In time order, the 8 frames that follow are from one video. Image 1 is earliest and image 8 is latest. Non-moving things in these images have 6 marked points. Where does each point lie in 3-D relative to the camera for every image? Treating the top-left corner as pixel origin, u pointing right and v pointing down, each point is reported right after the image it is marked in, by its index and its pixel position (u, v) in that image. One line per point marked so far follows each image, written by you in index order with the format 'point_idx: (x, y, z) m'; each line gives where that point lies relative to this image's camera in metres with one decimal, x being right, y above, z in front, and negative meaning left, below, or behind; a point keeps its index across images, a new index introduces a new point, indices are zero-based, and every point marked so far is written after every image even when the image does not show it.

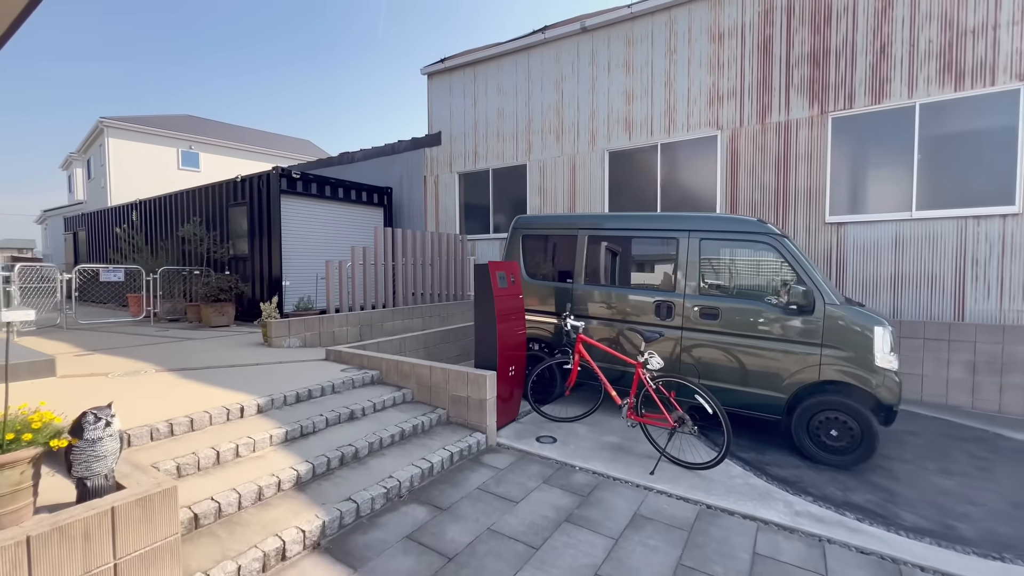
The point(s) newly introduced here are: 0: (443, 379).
0: (-0.6, -0.8, +4.0) m
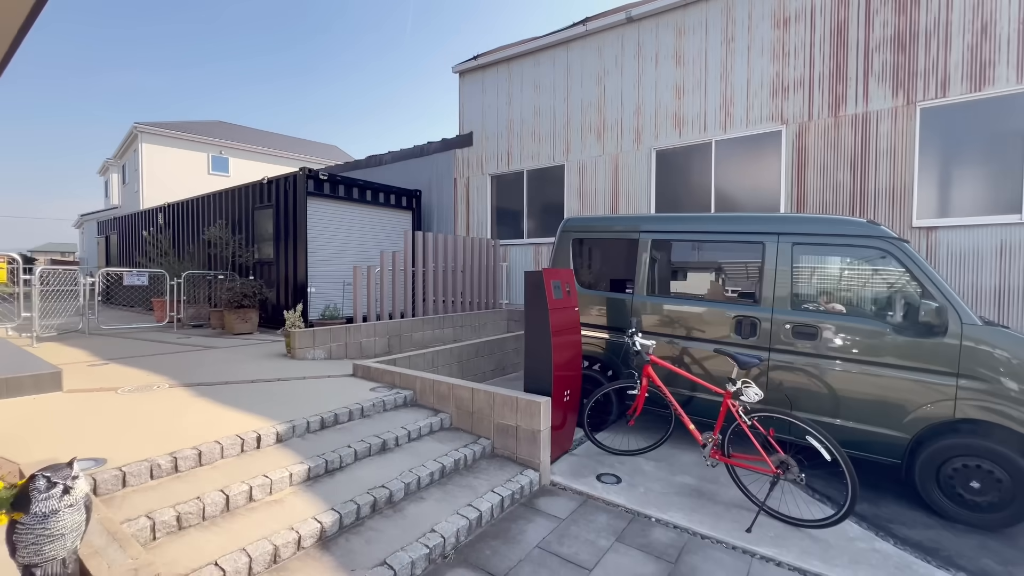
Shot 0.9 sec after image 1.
0: (-0.2, -0.9, +3.4) m
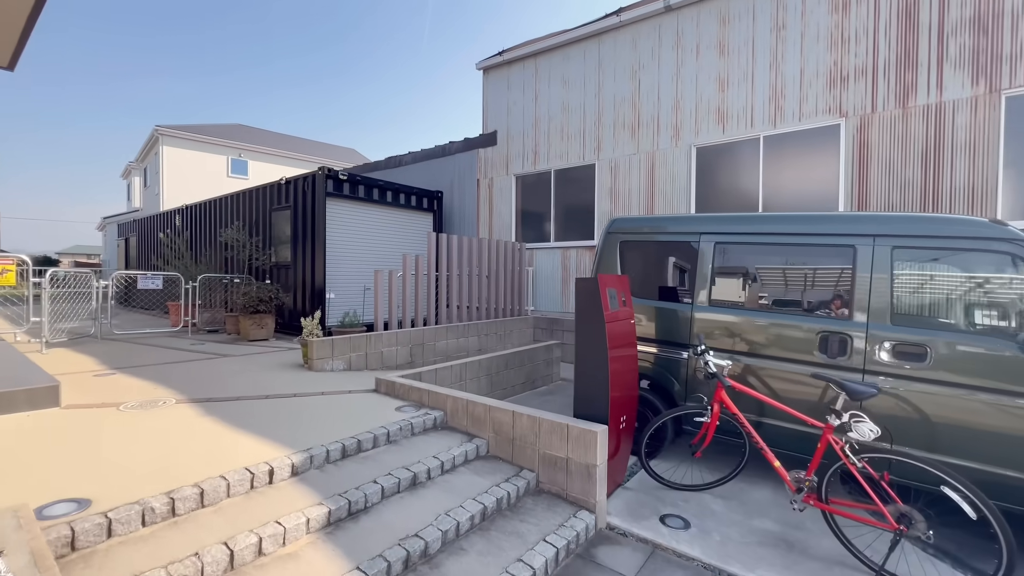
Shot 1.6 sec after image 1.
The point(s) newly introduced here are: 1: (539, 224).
0: (+0.1, -0.9, +3.0) m
1: (+0.5, +1.2, +8.6) m
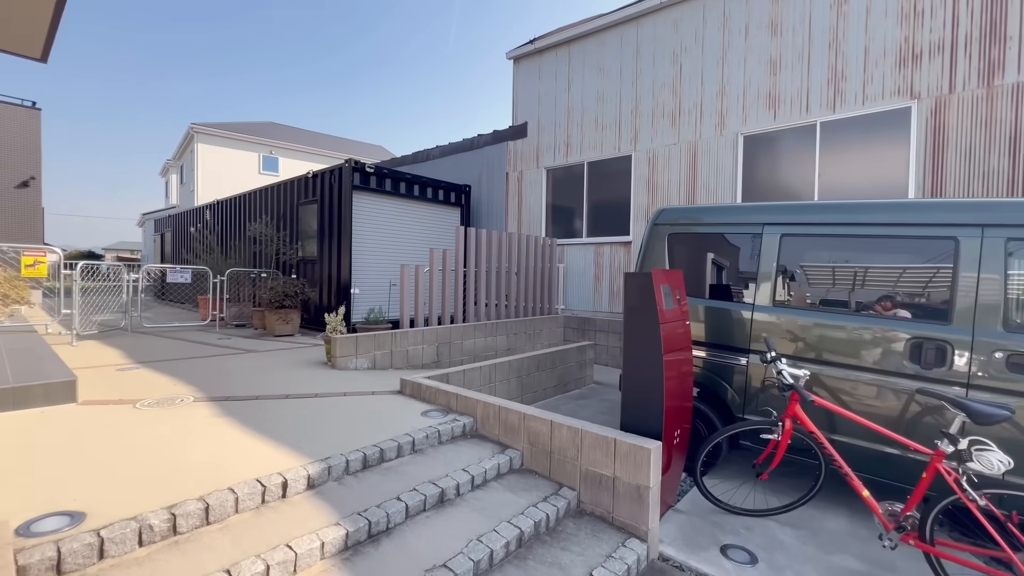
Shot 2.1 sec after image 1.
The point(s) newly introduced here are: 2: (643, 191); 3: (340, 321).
0: (+0.3, -0.9, +2.7) m
1: (+1.1, +1.3, +8.2) m
2: (+2.1, +1.6, +7.2) m
3: (-1.9, -0.4, +4.9) m
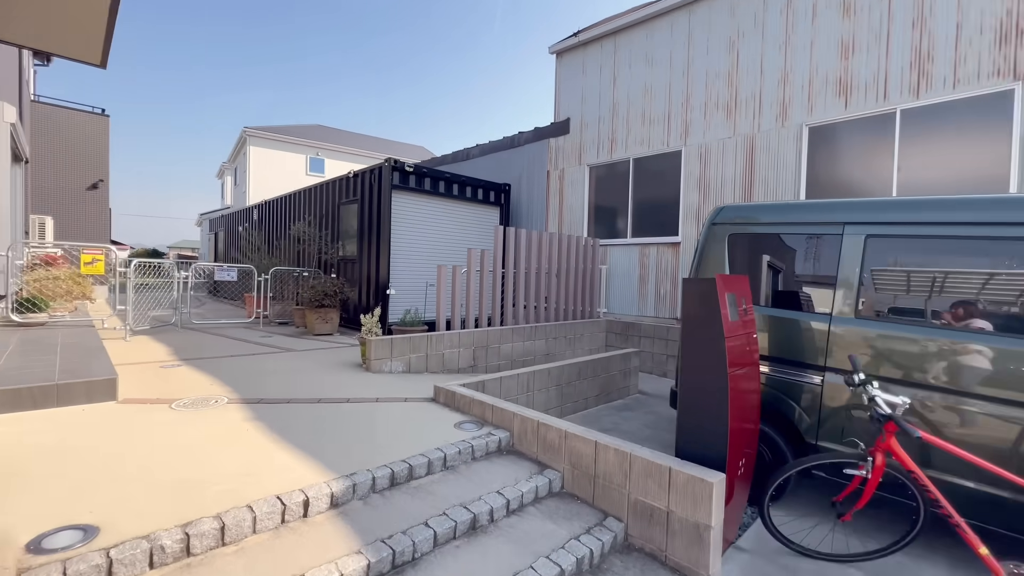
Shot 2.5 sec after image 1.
0: (+0.6, -1.0, +2.4) m
1: (+1.8, +1.2, +7.9) m
2: (+2.7, +1.5, +6.8) m
3: (-1.5, -0.4, +4.8) m
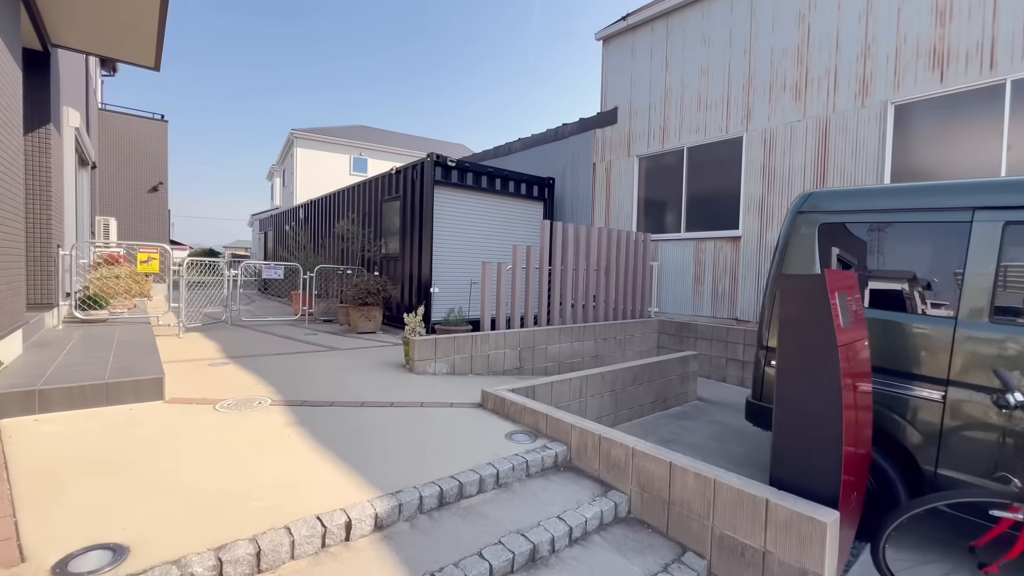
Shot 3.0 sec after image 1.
0: (+0.8, -0.9, +2.0) m
1: (+2.5, +1.2, +7.4) m
2: (+3.4, +1.5, +6.2) m
3: (-1.0, -0.3, +4.6) m
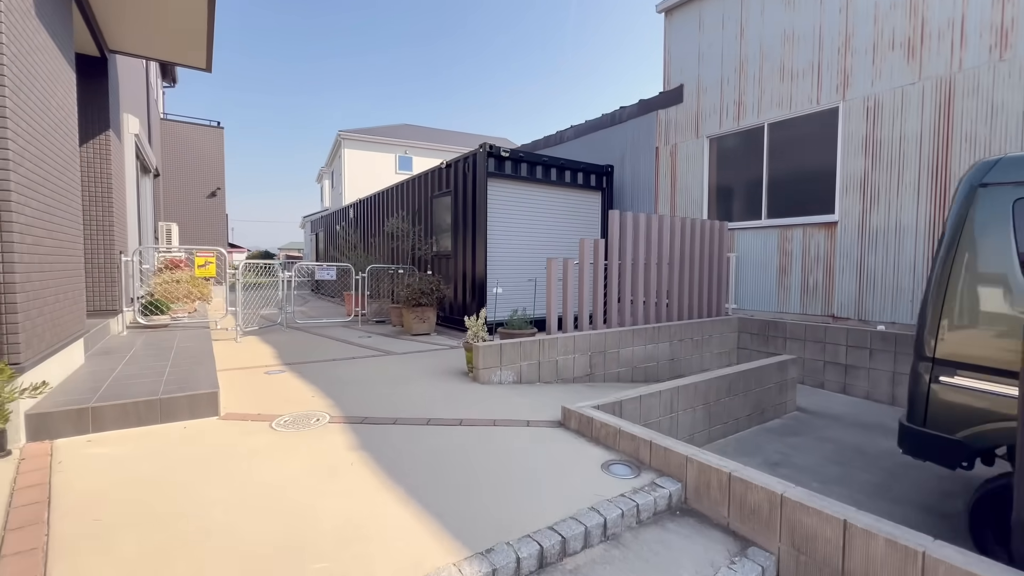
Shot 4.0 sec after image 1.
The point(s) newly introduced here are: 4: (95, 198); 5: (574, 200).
0: (+1.3, -0.9, +1.5) m
1: (+3.4, +1.3, +6.7) m
2: (+4.1, +1.6, +5.4) m
3: (-0.3, -0.3, +4.2) m
4: (-4.6, +1.0, +4.9) m
5: (+1.0, +1.5, +7.8) m
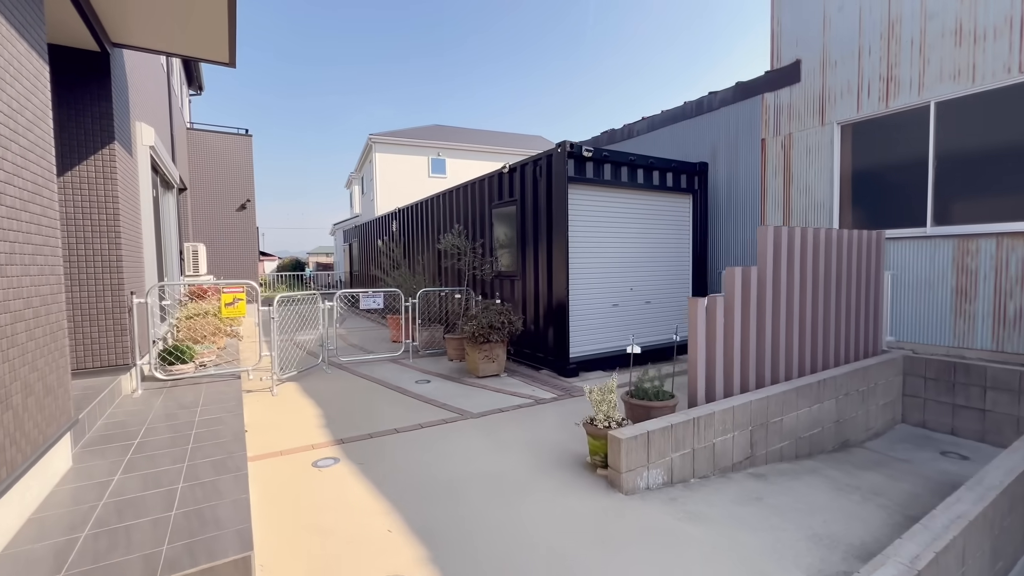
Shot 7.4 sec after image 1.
0: (+2.1, -1.3, +0.2) m
1: (+4.4, +1.0, +5.2) m
2: (+5.1, +1.3, +3.9) m
3: (+0.6, -0.7, +3.0) m
4: (-3.6, +0.5, +3.9) m
5: (+2.1, +1.2, +6.5) m
